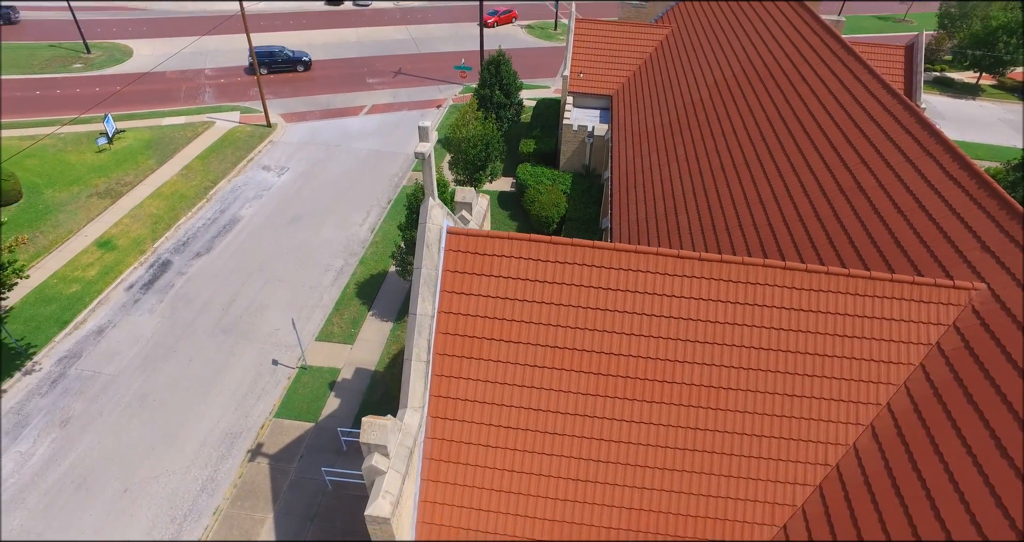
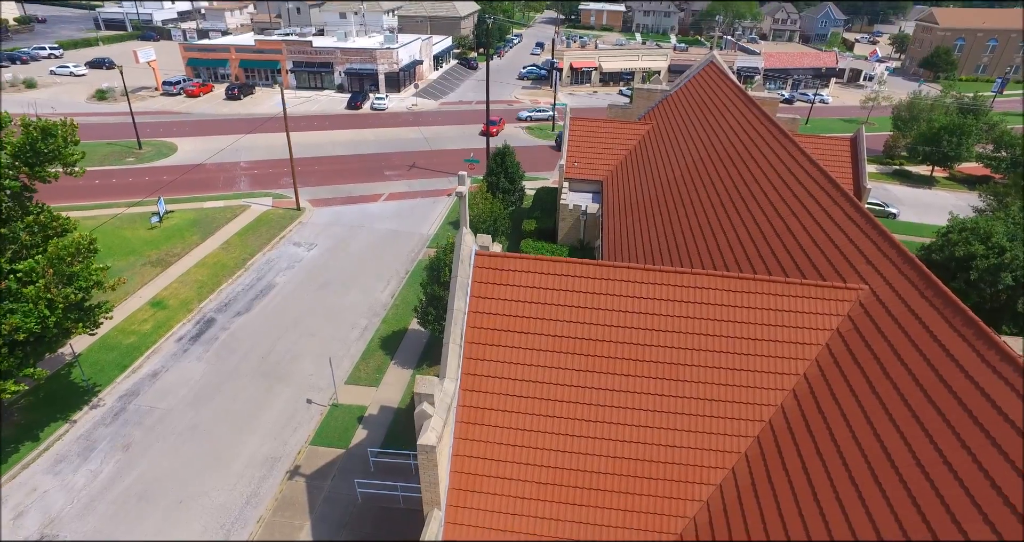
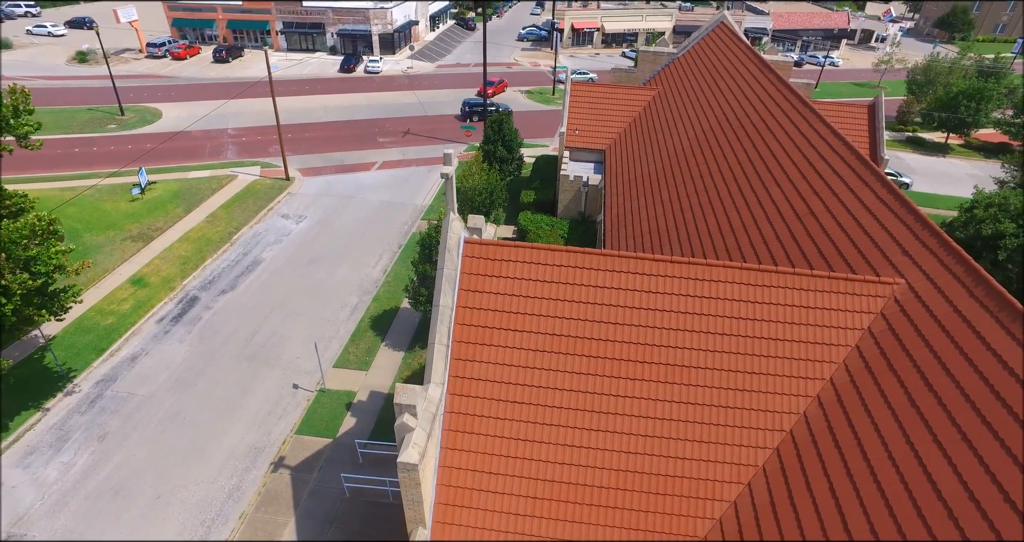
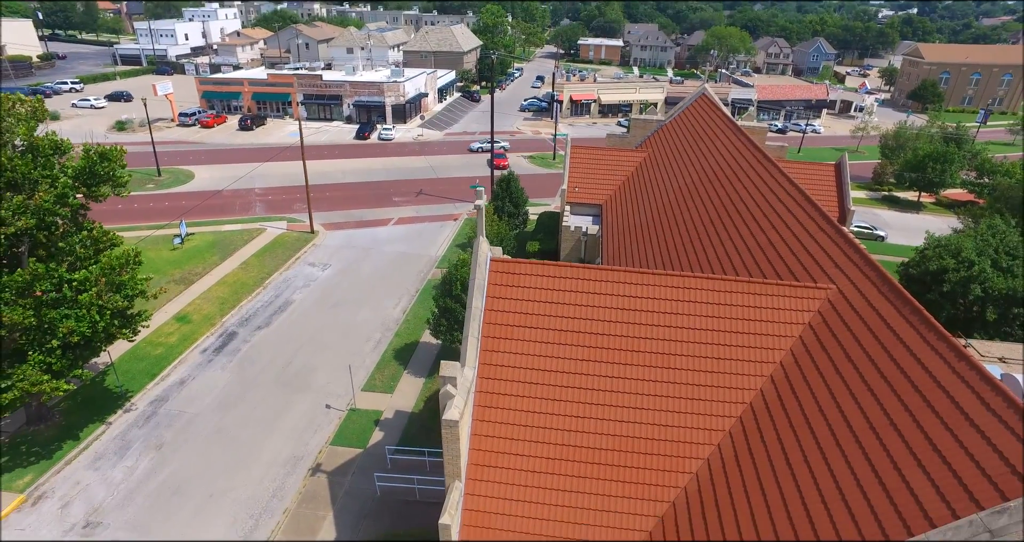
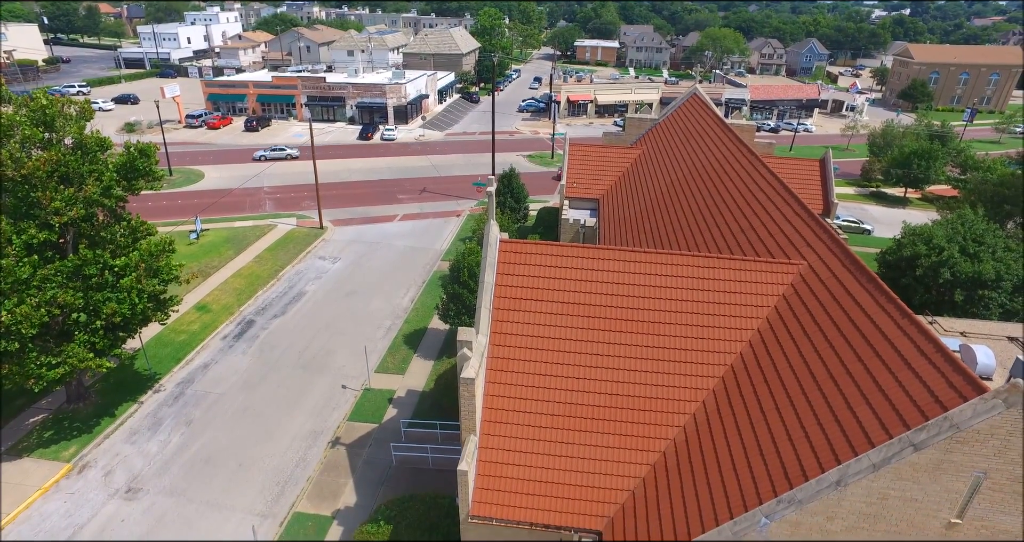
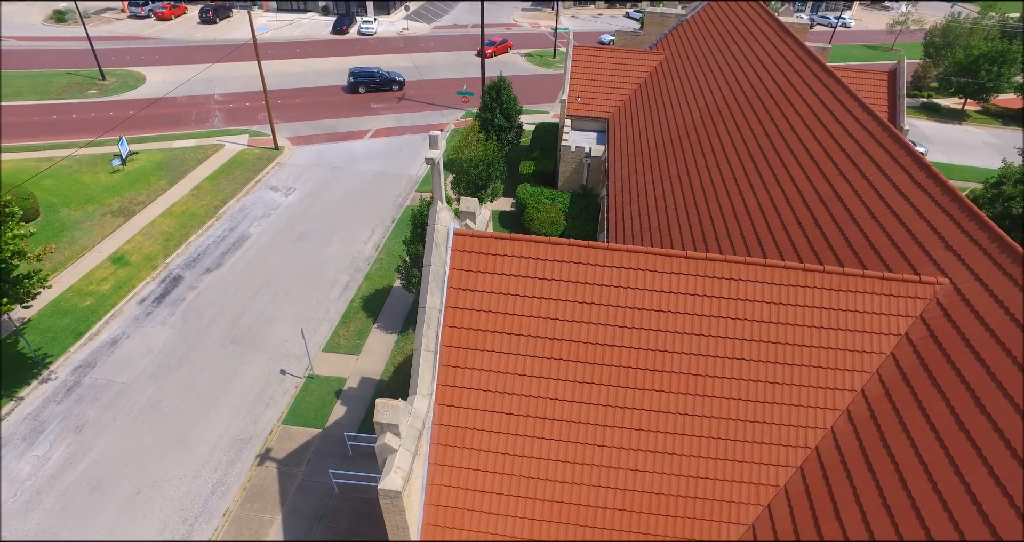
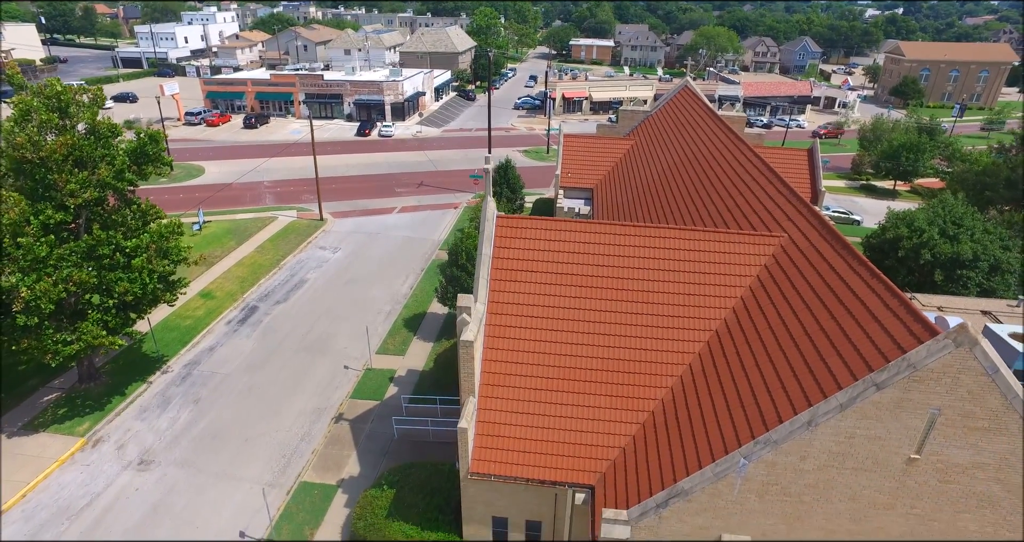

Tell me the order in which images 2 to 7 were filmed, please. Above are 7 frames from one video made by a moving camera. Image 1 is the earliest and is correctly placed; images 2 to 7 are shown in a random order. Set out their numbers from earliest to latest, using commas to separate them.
6, 3, 2, 4, 5, 7
